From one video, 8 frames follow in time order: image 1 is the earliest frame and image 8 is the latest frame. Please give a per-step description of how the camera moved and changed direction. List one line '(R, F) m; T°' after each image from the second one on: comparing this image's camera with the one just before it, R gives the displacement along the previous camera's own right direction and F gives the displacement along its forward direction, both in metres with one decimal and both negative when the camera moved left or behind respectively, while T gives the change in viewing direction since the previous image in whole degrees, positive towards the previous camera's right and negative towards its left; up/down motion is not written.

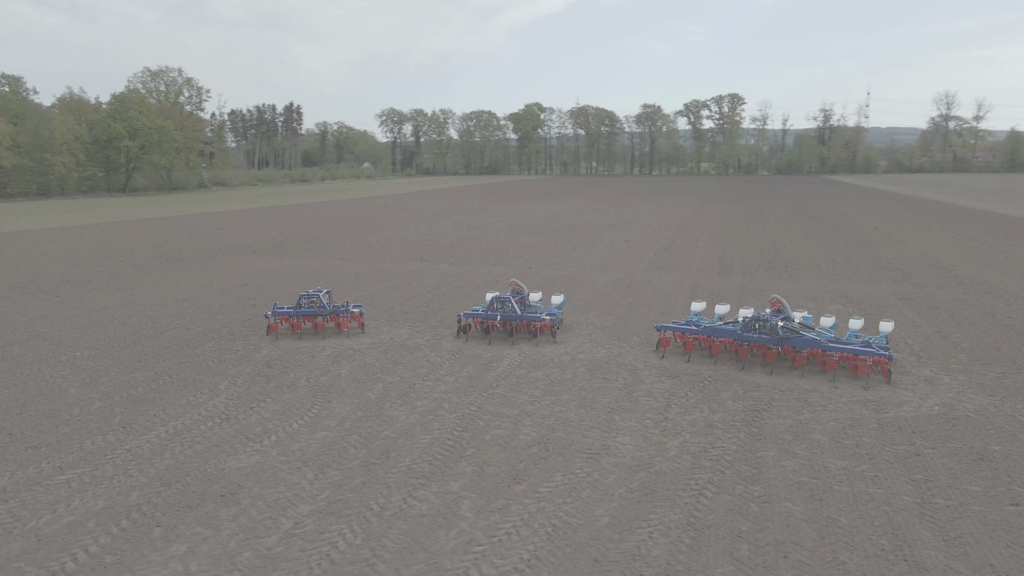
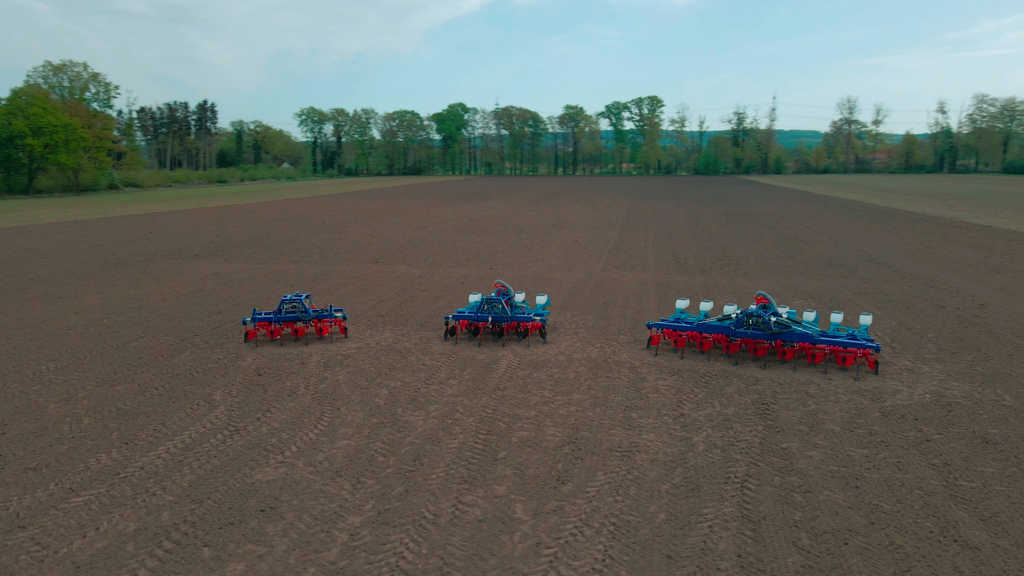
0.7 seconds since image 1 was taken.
(-1.1, +0.1) m; +6°
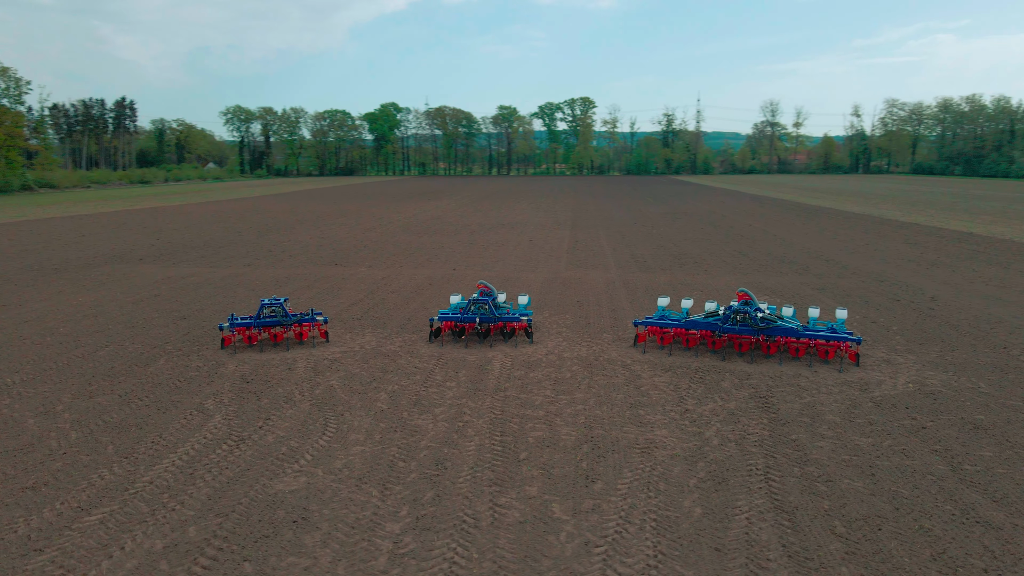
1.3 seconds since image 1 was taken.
(-0.9, +0.1) m; +5°
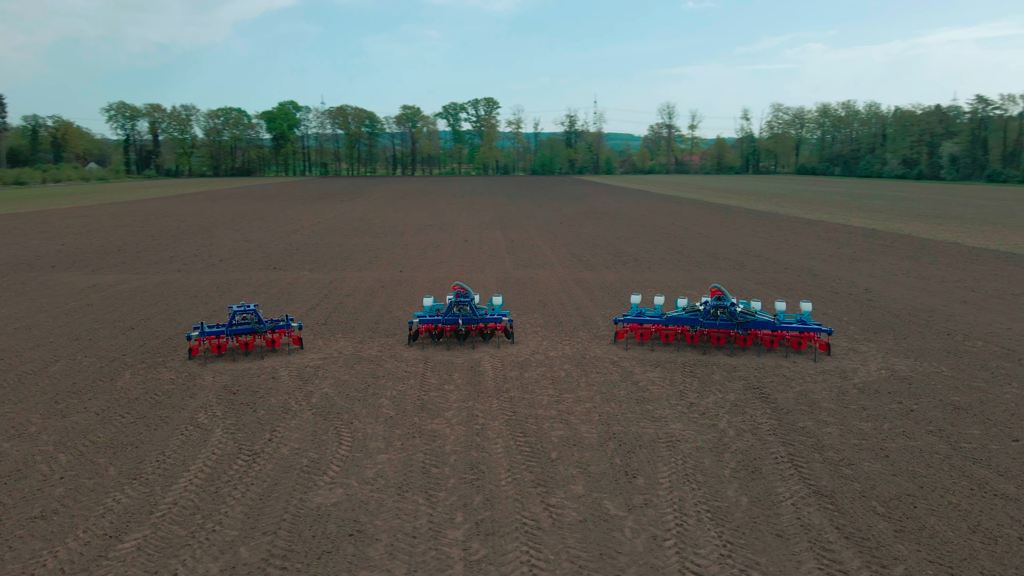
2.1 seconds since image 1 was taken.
(-1.2, +0.1) m; +7°
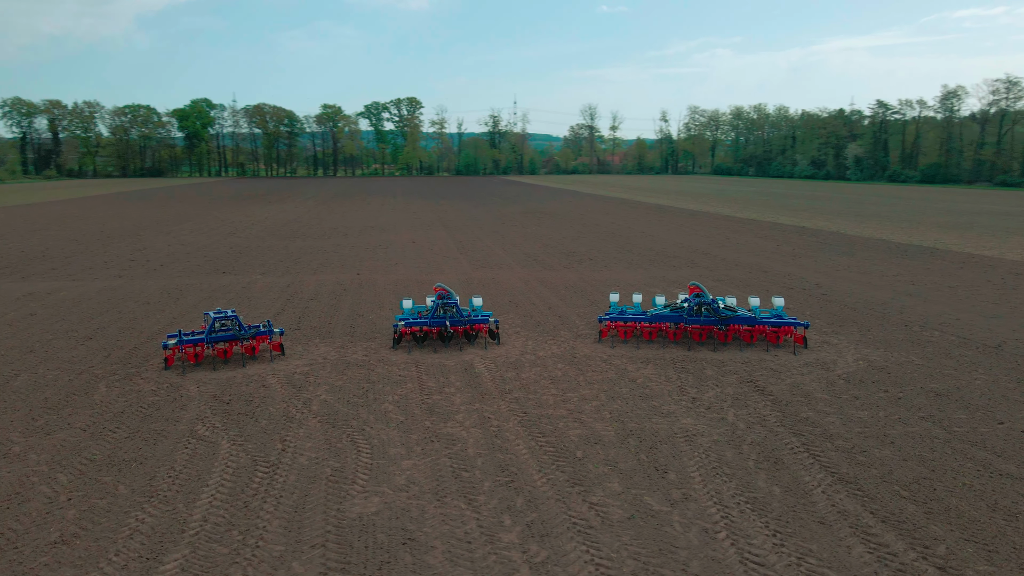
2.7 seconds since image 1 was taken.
(-1.0, +0.1) m; +6°
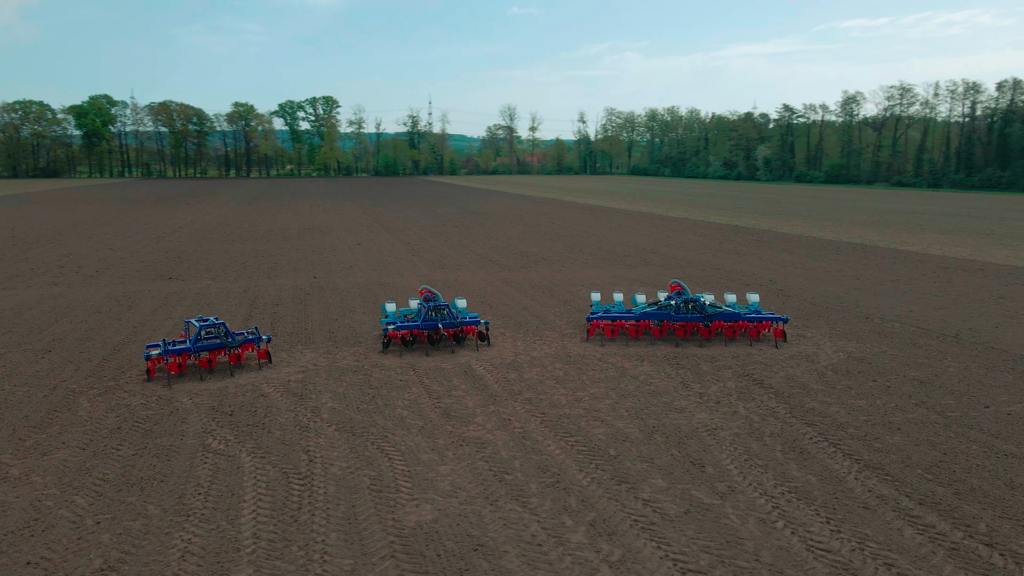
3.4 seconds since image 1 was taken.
(-1.1, +0.1) m; +6°
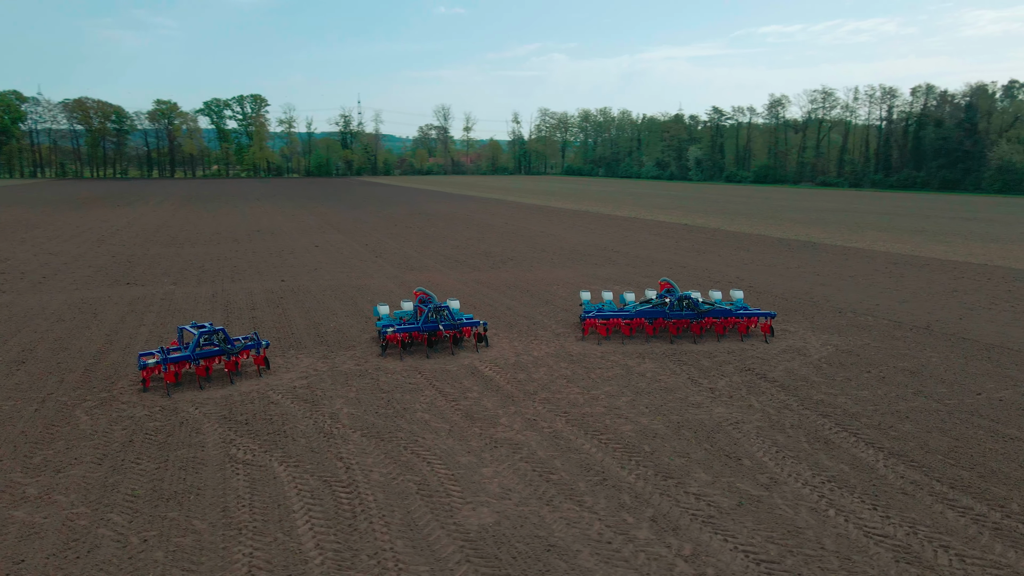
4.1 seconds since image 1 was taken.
(-1.0, 0.0) m; +5°
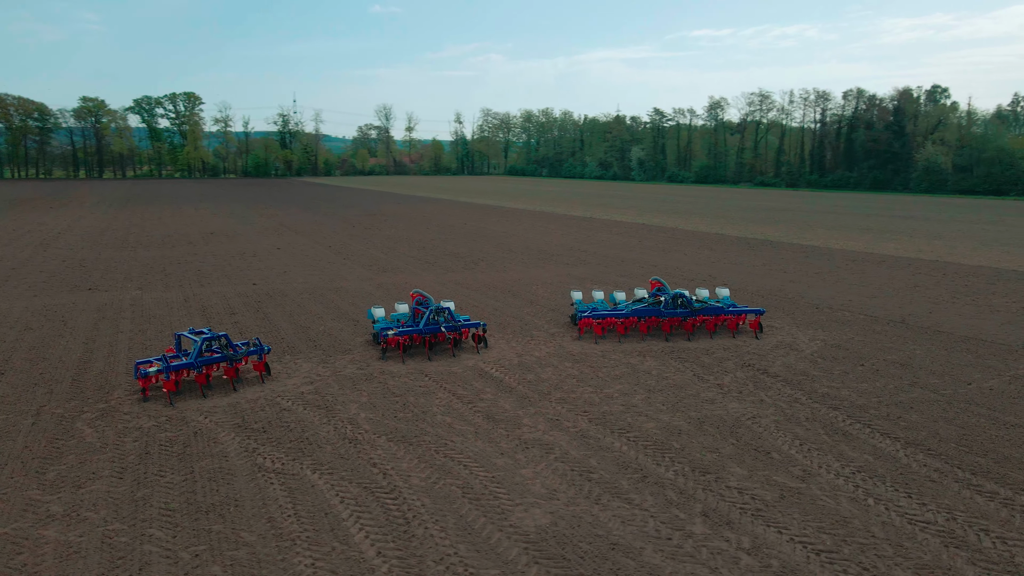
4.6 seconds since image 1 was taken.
(-0.9, 0.0) m; +4°
